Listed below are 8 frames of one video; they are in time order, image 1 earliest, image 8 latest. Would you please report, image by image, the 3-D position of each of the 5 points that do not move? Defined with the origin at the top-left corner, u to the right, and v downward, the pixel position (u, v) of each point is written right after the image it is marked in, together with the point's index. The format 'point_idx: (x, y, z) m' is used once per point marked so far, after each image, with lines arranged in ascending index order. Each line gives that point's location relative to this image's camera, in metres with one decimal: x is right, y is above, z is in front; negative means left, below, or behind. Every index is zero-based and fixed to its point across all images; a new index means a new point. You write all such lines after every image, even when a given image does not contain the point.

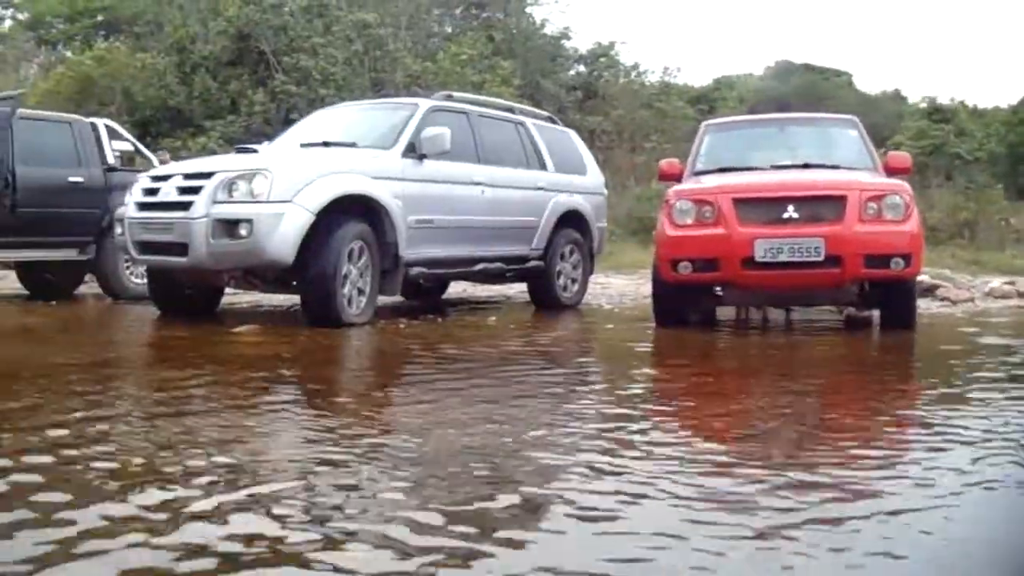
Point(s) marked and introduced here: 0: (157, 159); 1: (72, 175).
0: (-3.2, +1.2, +10.9) m
1: (-3.7, +0.9, +9.9) m
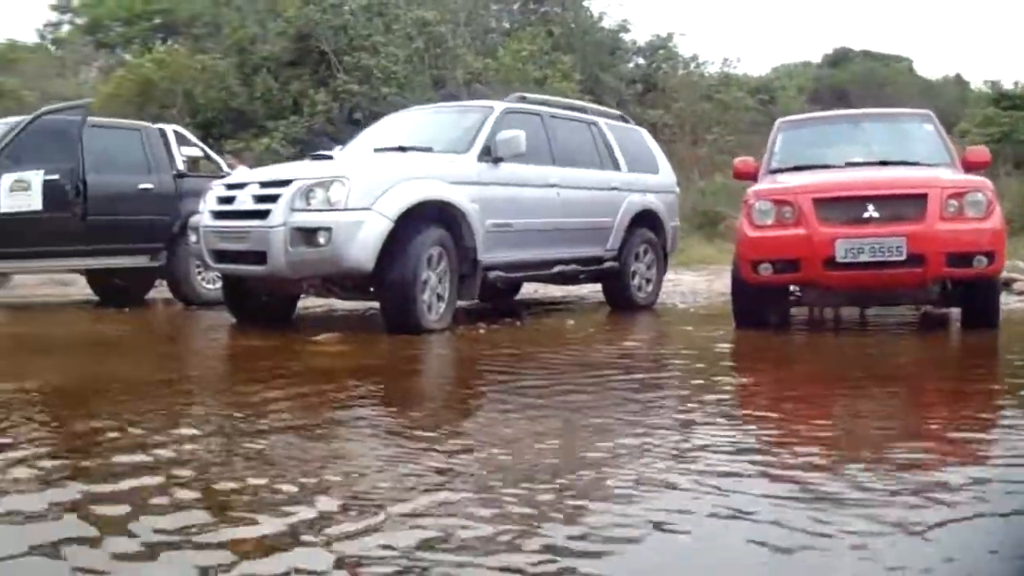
0: (-2.6, +1.1, +10.9) m
1: (-3.1, +0.9, +9.9) m
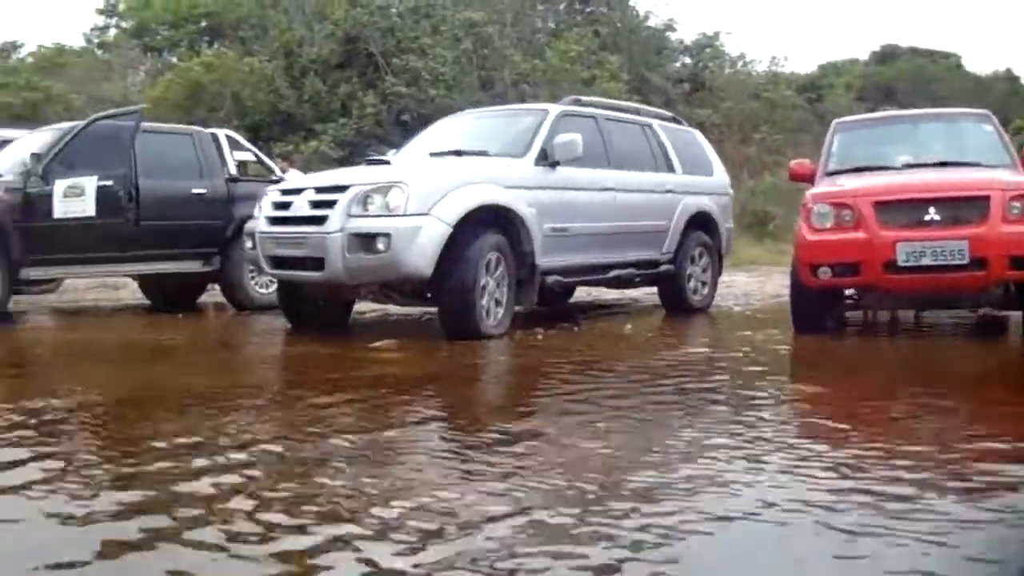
0: (-2.1, +1.1, +10.9) m
1: (-2.6, +0.8, +9.9) m
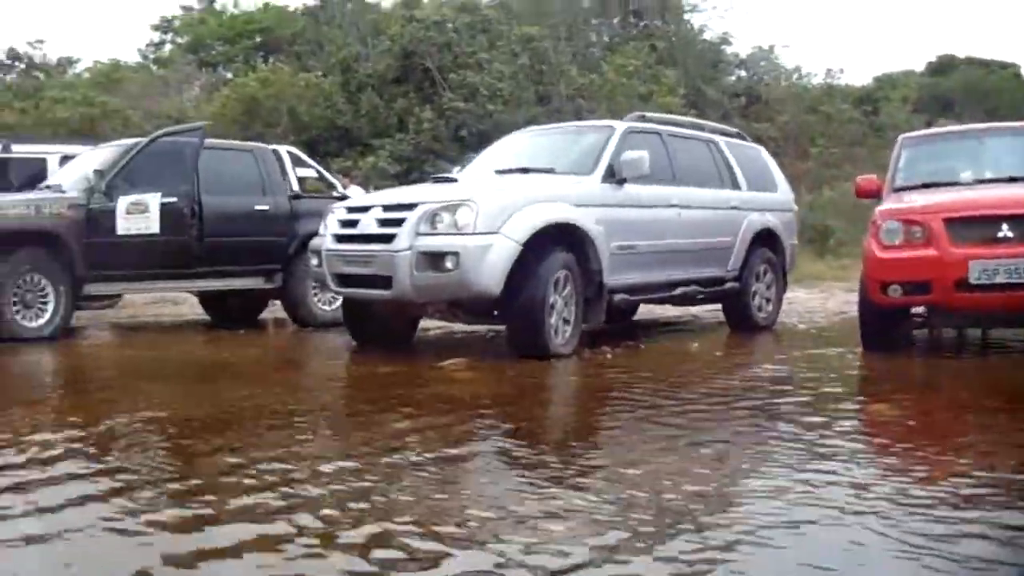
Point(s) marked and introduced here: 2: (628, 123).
0: (-1.6, +1.0, +10.9) m
1: (-2.1, +0.7, +9.9) m
2: (+0.9, +1.3, +9.0) m
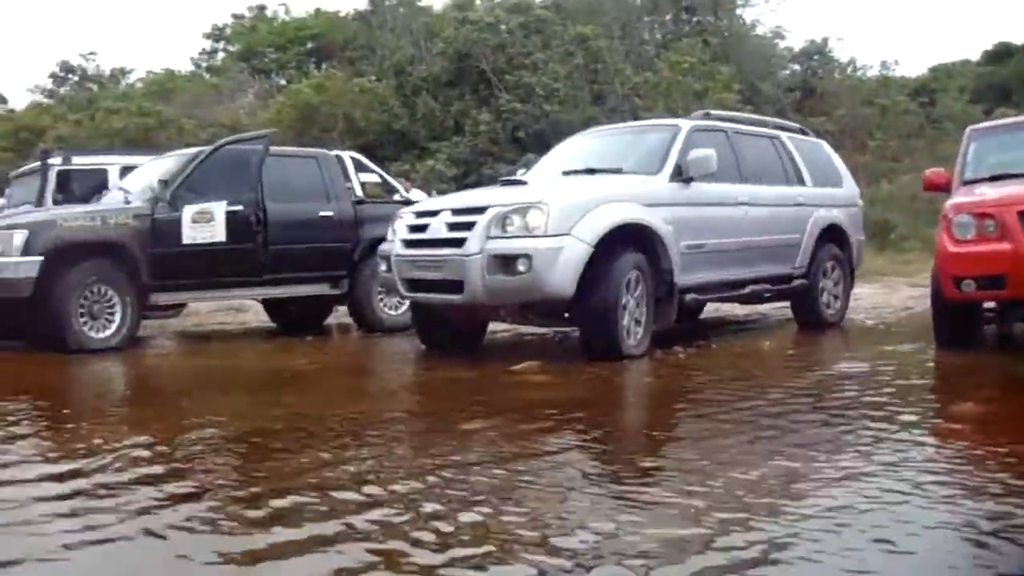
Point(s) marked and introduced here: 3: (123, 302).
0: (-1.0, +0.9, +10.9) m
1: (-1.6, +0.7, +9.9) m
2: (+1.4, +1.3, +8.9) m
3: (-3.0, -0.1, +9.0) m
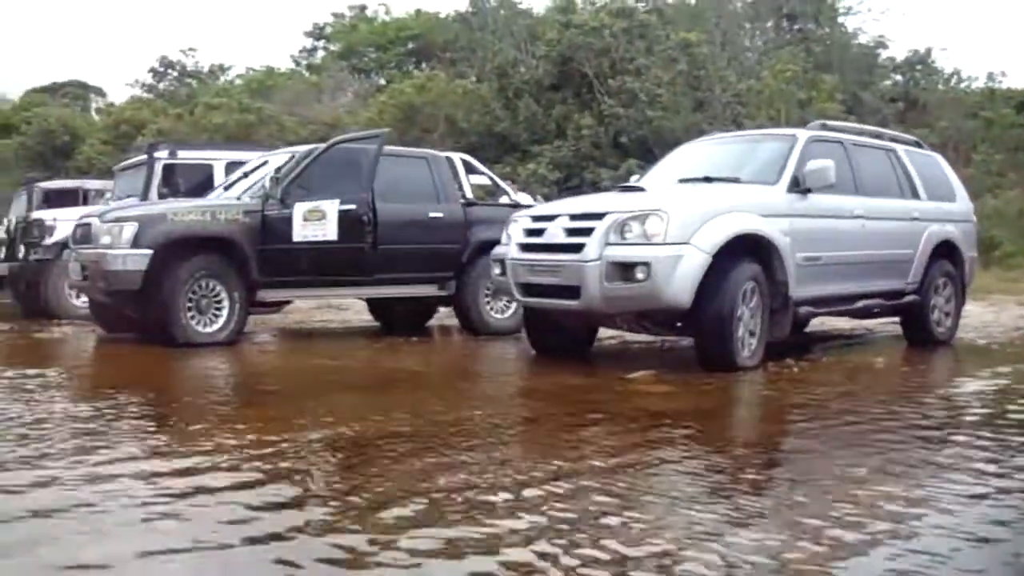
0: (0.0, +0.9, +10.9) m
1: (-0.7, +0.7, +10.0) m
2: (+2.2, +1.2, +8.8) m
3: (-2.2, -0.1, +9.2) m
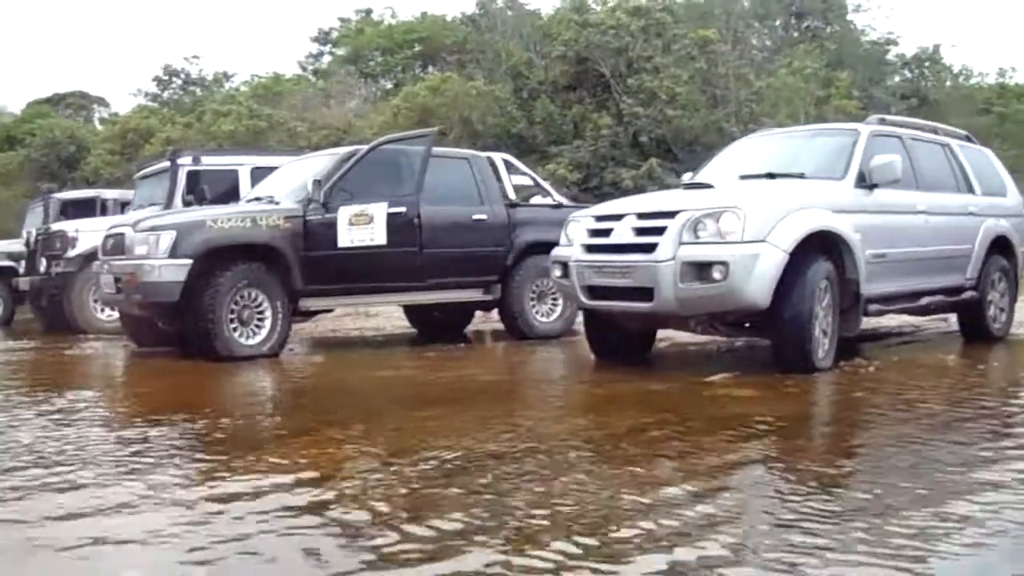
0: (+0.3, +0.9, +10.6) m
1: (-0.3, +0.6, +9.7) m
2: (+2.6, +1.2, +8.6) m
3: (-1.8, -0.1, +8.8) m
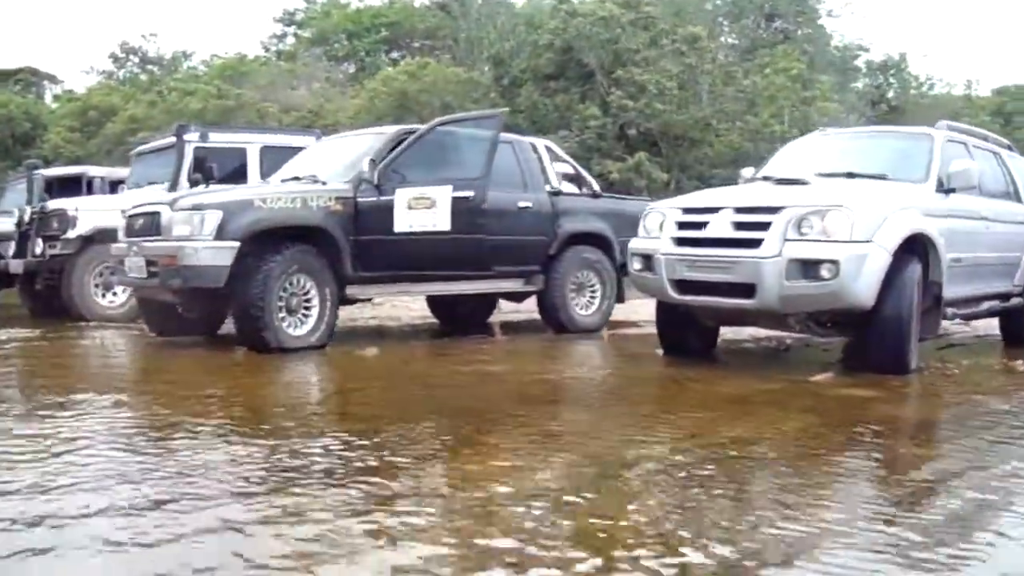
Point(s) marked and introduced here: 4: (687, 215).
0: (+0.6, +0.9, +10.3) m
1: (0.0, +0.7, +9.3) m
2: (+3.1, +1.2, +8.5) m
3: (-1.3, 0.0, +8.3) m
4: (+1.1, +0.5, +7.6) m
